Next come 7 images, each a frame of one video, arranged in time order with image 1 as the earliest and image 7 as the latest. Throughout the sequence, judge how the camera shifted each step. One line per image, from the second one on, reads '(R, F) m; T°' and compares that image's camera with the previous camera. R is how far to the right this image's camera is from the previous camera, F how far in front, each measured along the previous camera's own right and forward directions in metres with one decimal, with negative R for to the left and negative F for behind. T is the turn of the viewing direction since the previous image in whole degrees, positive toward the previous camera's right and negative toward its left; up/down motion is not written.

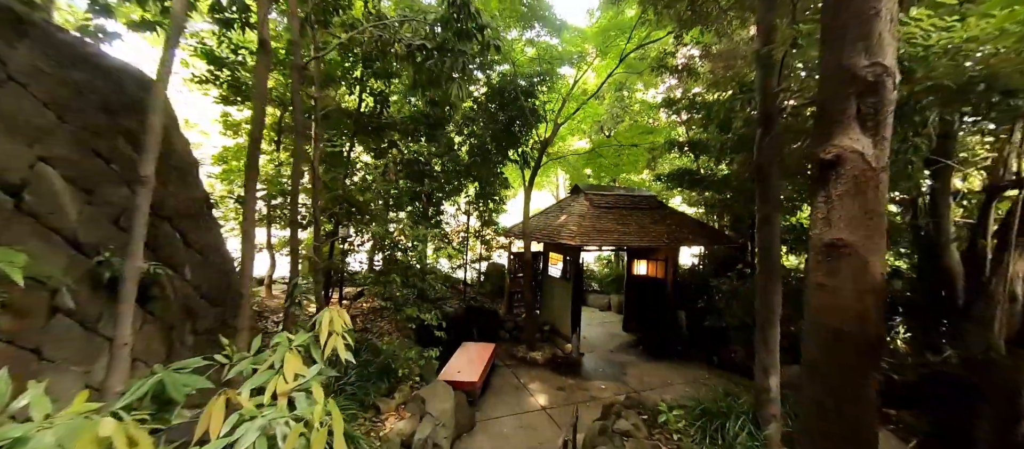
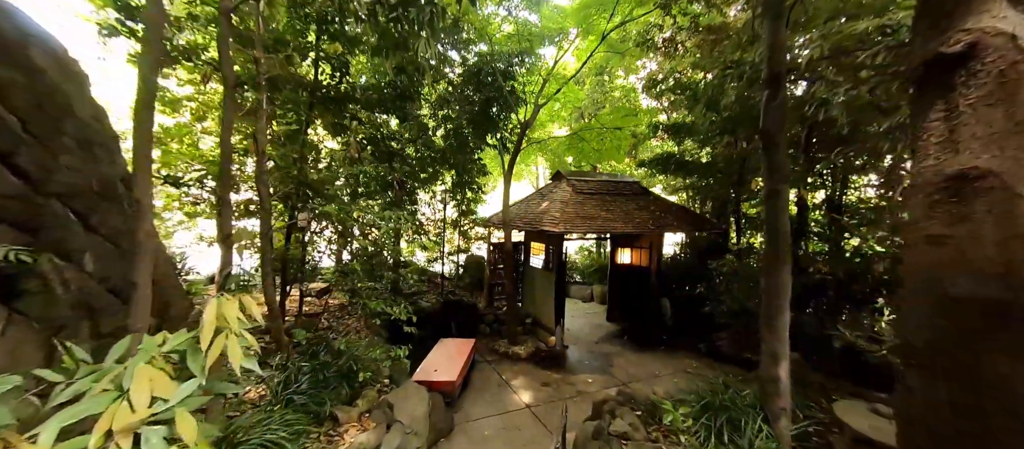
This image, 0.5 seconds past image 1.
(0.0, +0.4) m; +3°
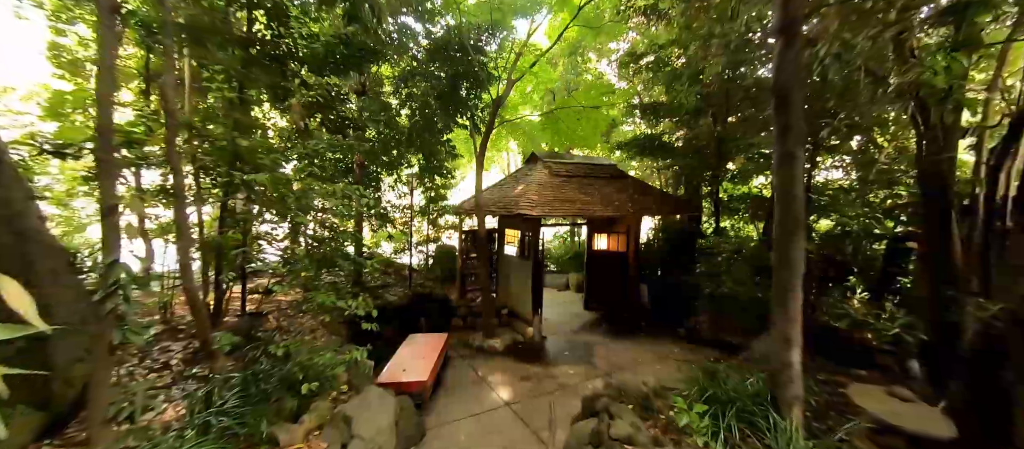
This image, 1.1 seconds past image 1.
(-0.1, +0.5) m; +5°
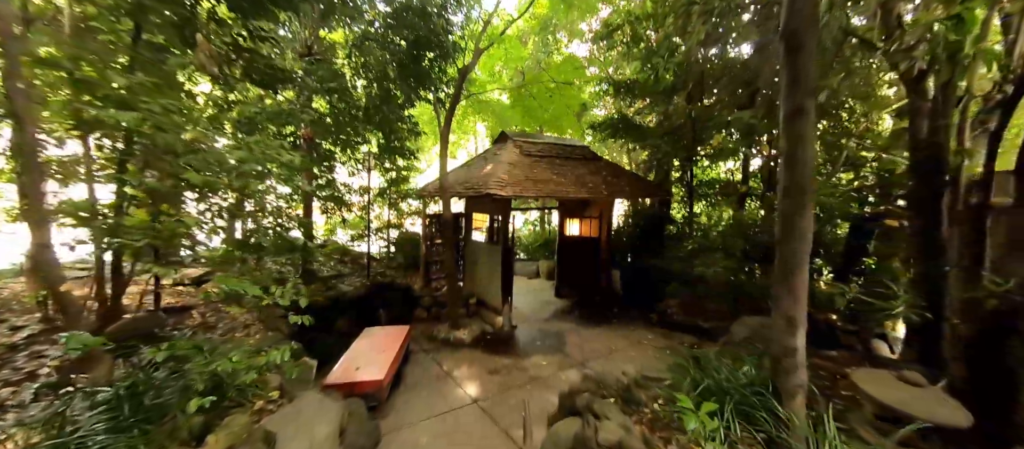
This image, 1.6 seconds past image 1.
(0.0, +0.4) m; +5°
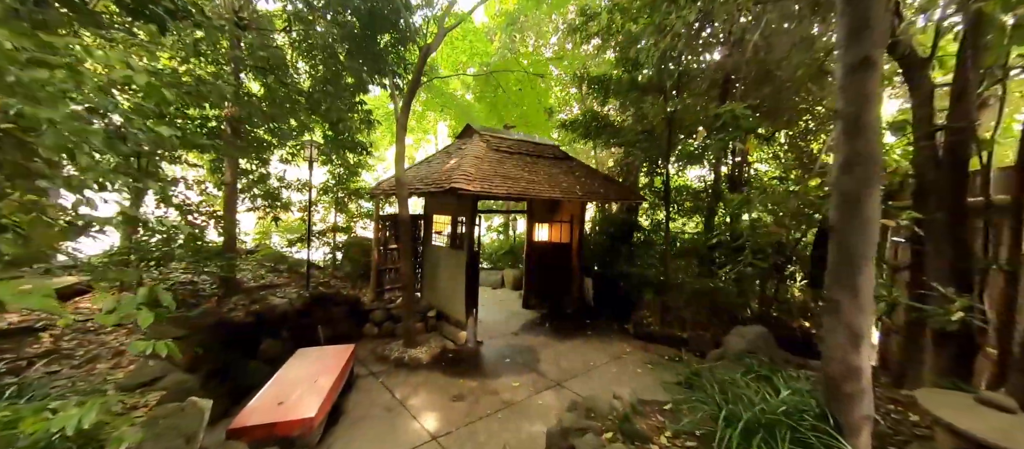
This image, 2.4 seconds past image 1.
(-0.1, +0.7) m; +6°
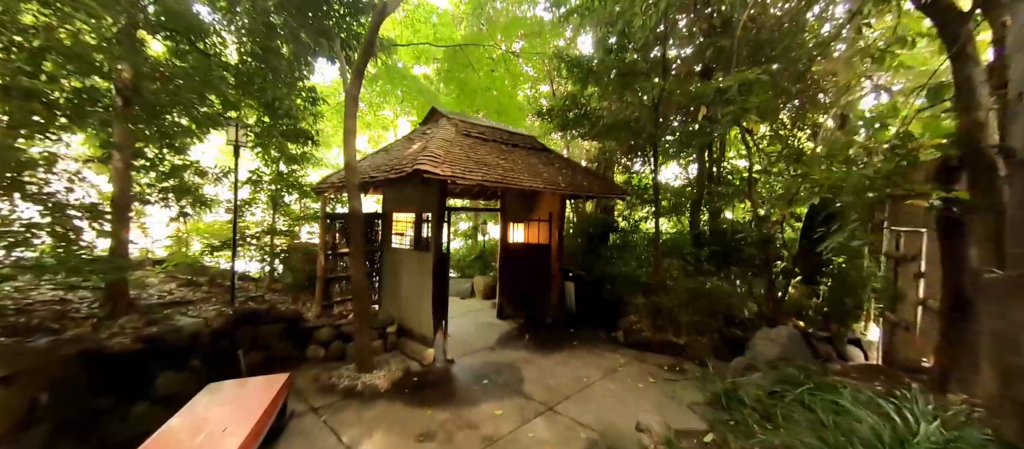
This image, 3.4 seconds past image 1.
(-0.1, +0.8) m; +6°
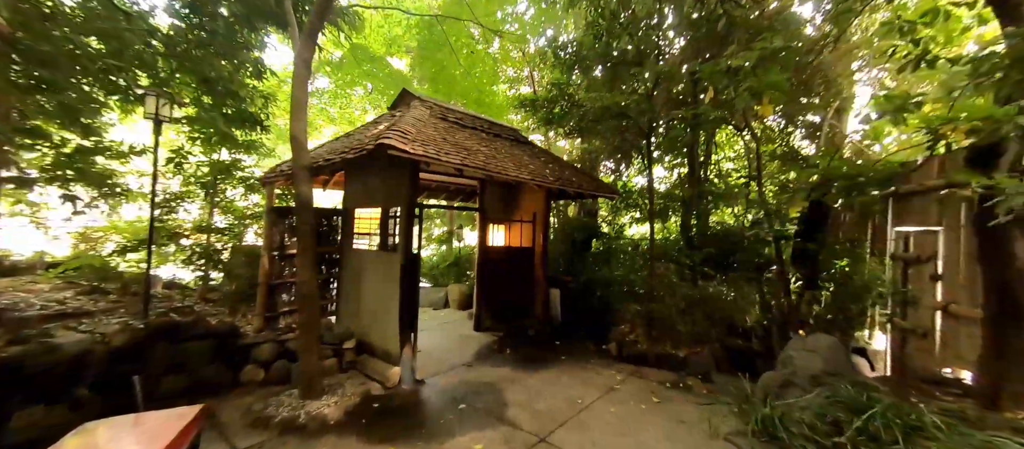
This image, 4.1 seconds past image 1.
(-0.1, +0.6) m; +4°
